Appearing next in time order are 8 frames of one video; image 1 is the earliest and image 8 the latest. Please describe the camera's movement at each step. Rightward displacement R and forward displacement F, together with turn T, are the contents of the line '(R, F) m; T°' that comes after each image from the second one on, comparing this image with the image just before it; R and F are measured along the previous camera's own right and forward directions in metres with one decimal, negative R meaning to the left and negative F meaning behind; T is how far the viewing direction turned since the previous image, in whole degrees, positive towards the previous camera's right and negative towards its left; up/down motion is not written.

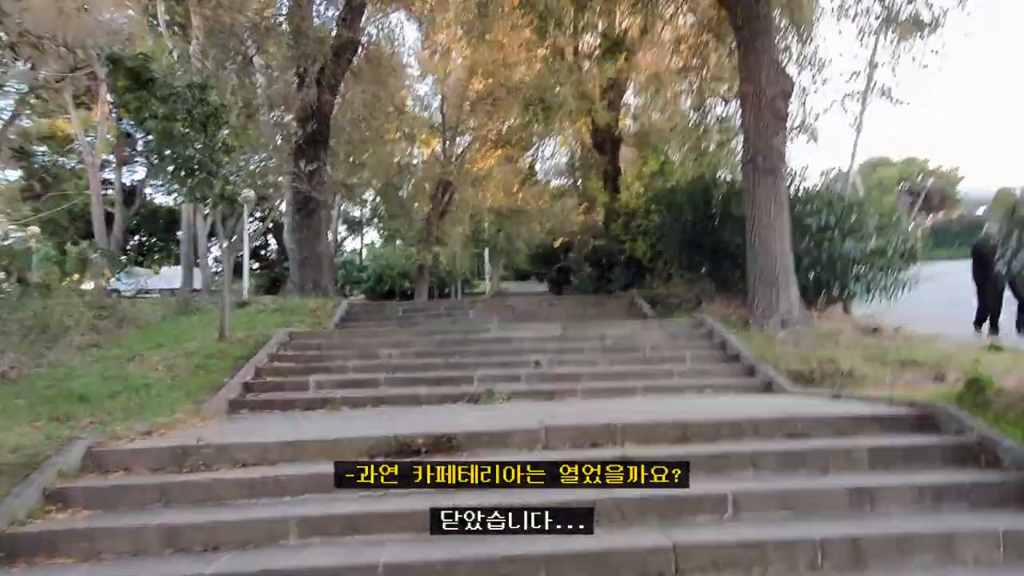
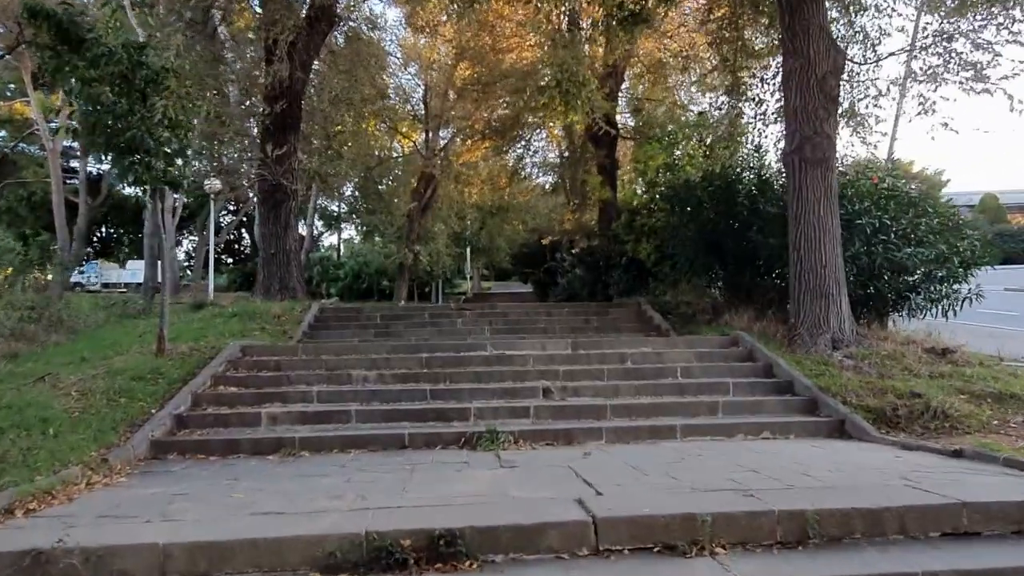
(-0.3, +1.8) m; +2°
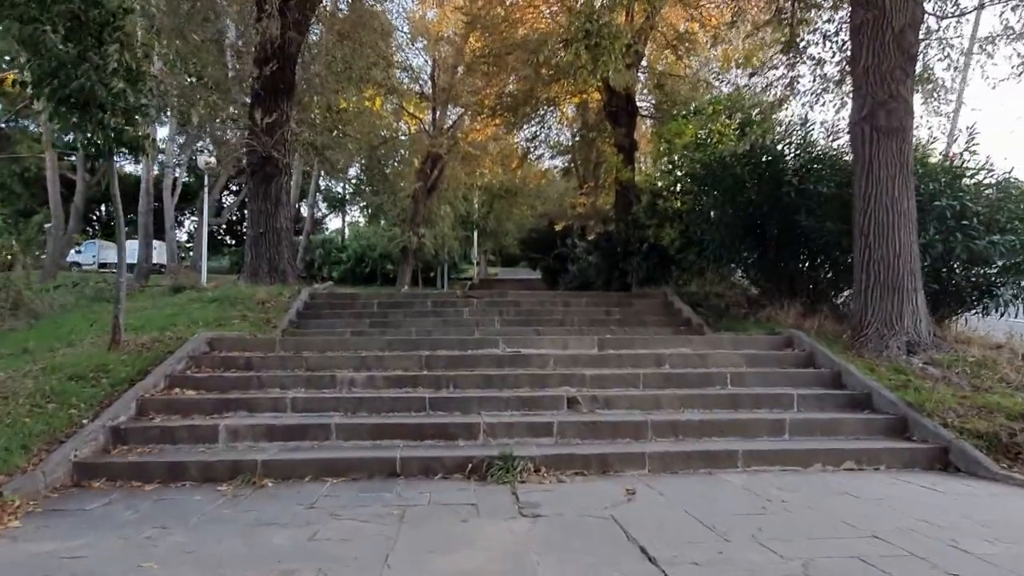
(-0.1, +1.4) m; 0°
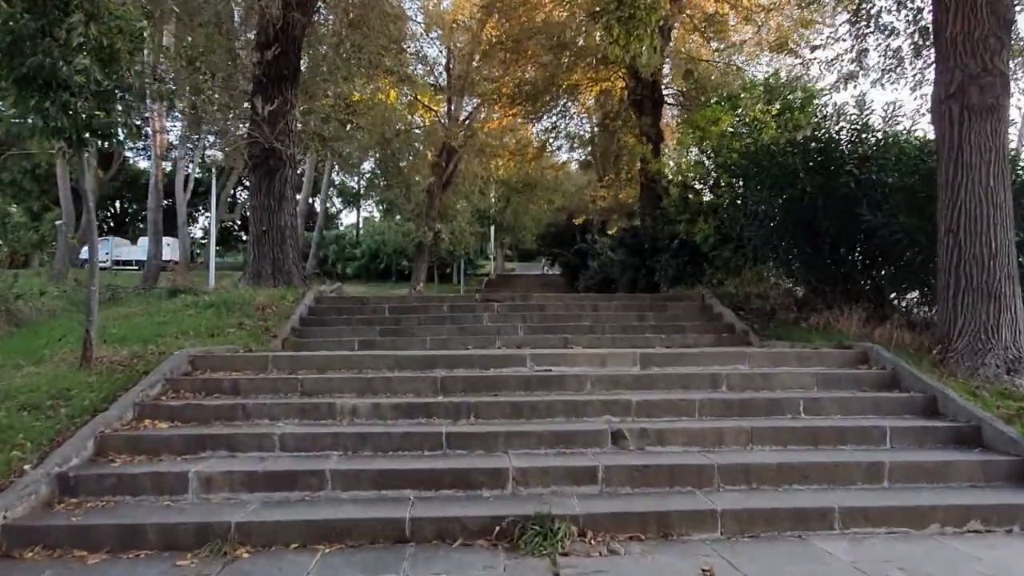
(-0.1, +1.0) m; -1°
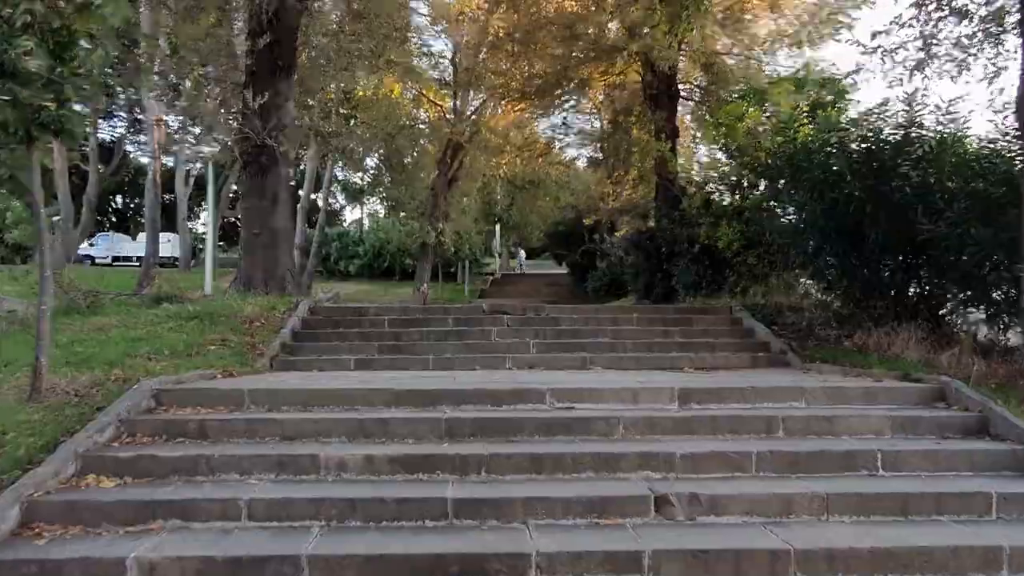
(-0.1, +0.9) m; 0°
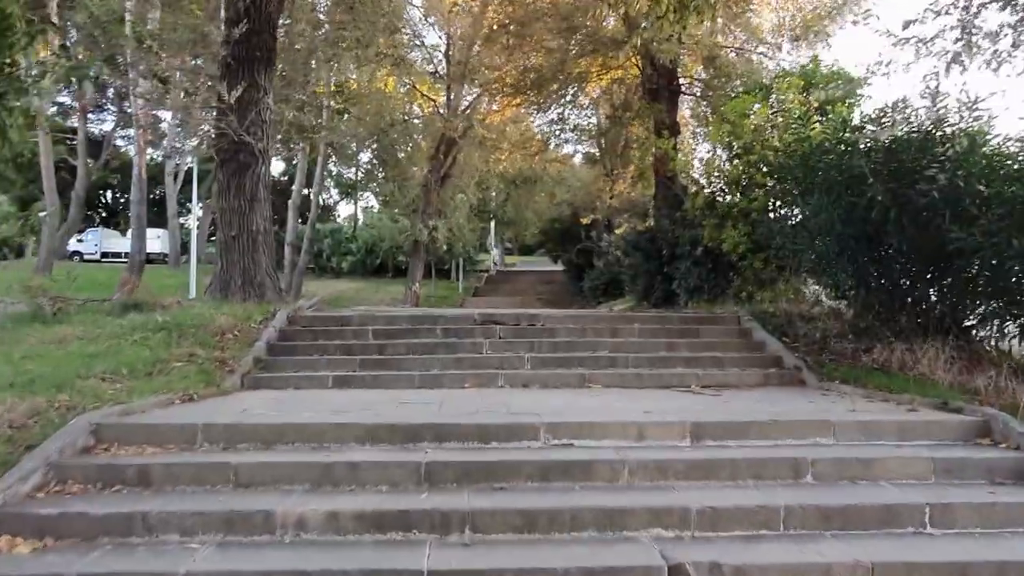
(0.0, +0.7) m; 0°
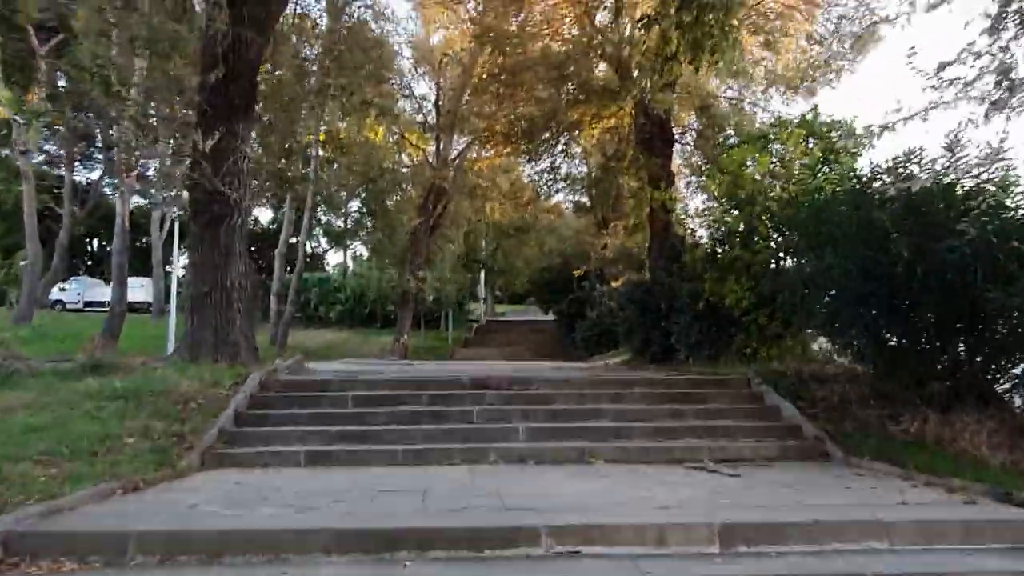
(0.0, +0.7) m; +1°
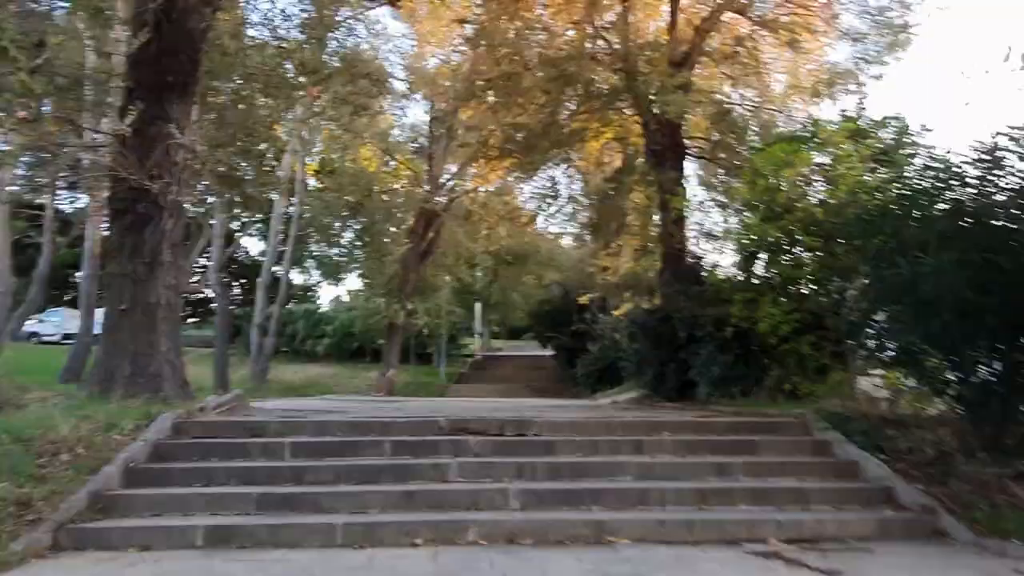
(+0.1, +2.0) m; 0°
